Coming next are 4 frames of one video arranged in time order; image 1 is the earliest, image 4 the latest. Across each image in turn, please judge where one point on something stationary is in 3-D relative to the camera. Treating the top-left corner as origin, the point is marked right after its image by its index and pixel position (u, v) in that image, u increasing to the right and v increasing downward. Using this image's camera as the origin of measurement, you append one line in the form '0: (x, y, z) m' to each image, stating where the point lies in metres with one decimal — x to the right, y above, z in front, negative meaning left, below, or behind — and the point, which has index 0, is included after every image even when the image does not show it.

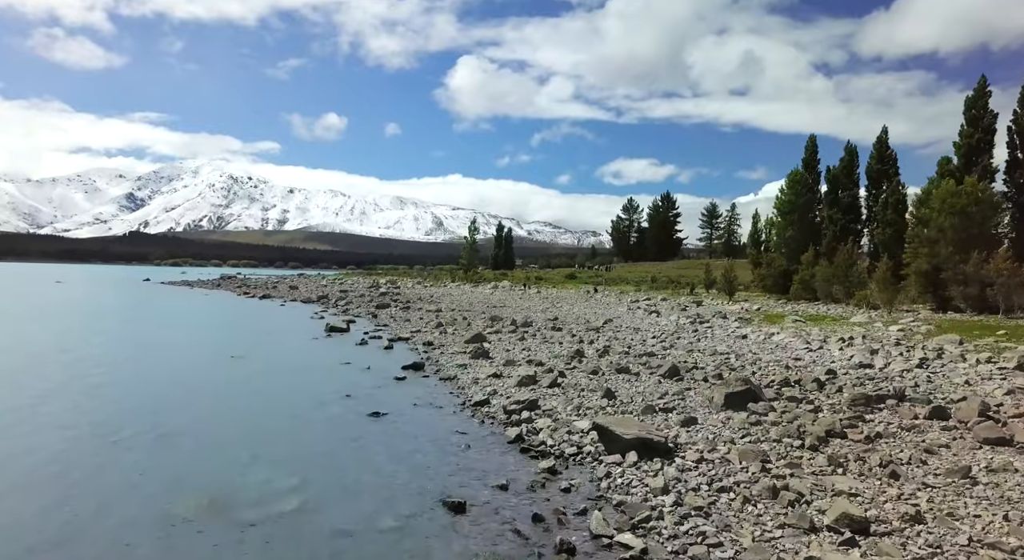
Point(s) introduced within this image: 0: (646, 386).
0: (+3.6, -2.9, +19.9) m
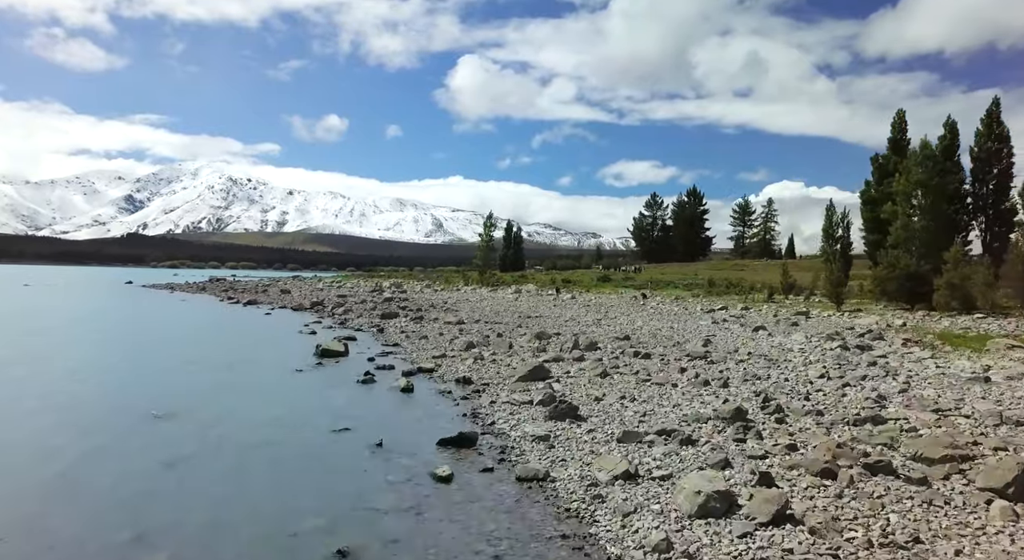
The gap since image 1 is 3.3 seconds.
0: (+5.9, -3.0, +8.7) m
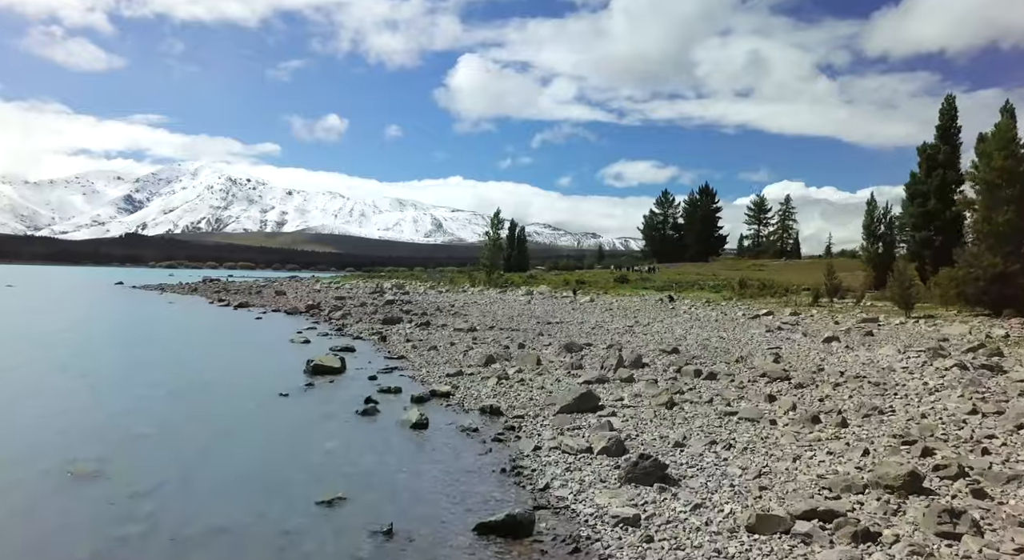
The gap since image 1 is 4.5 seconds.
0: (+6.9, -3.1, +3.8) m
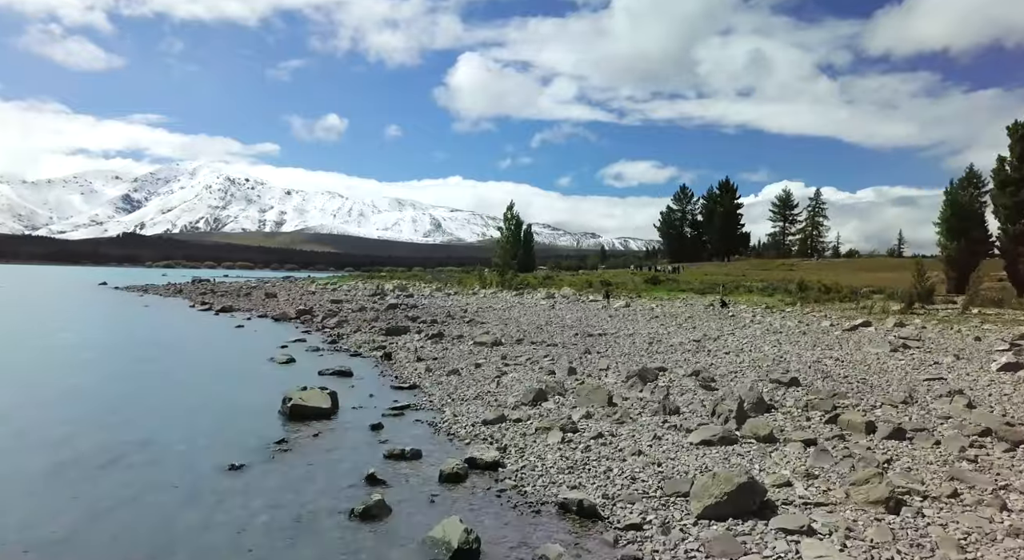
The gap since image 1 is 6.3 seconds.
0: (+8.5, -3.2, -3.8) m
